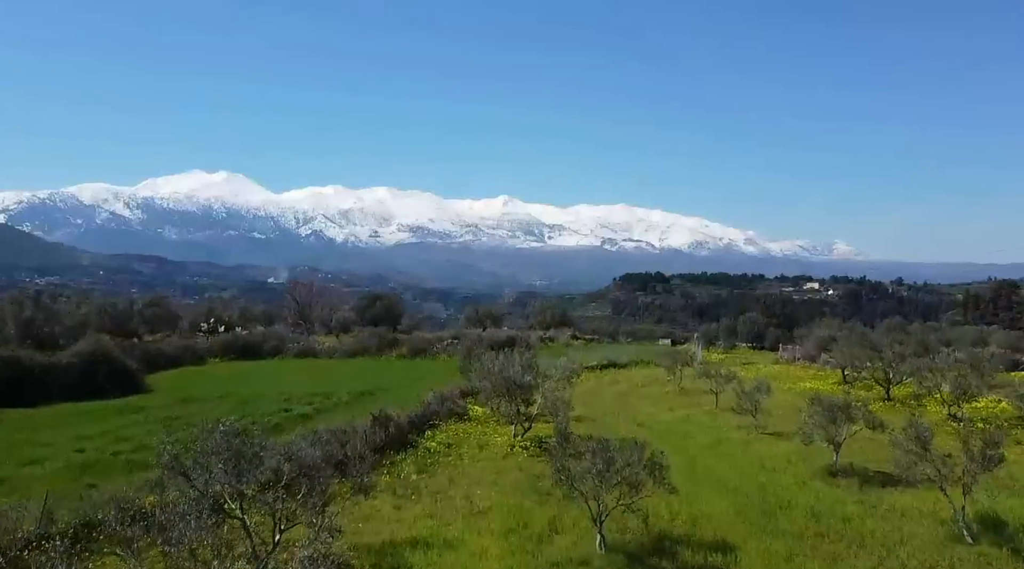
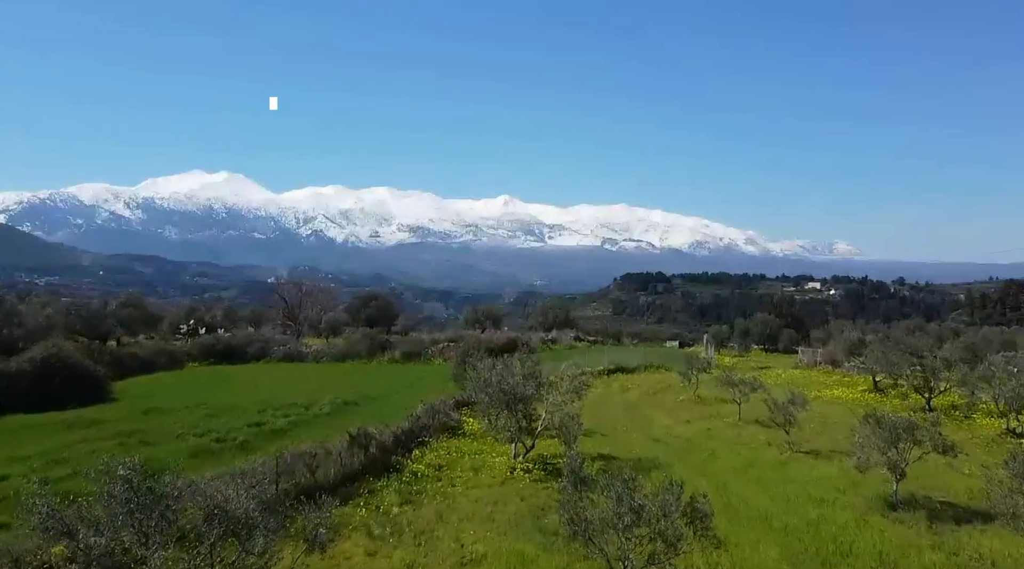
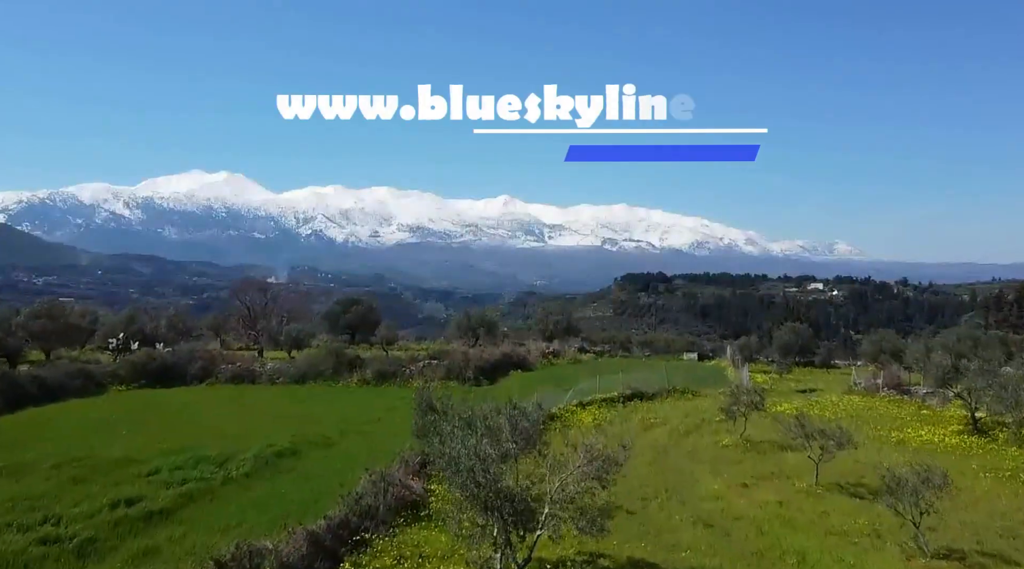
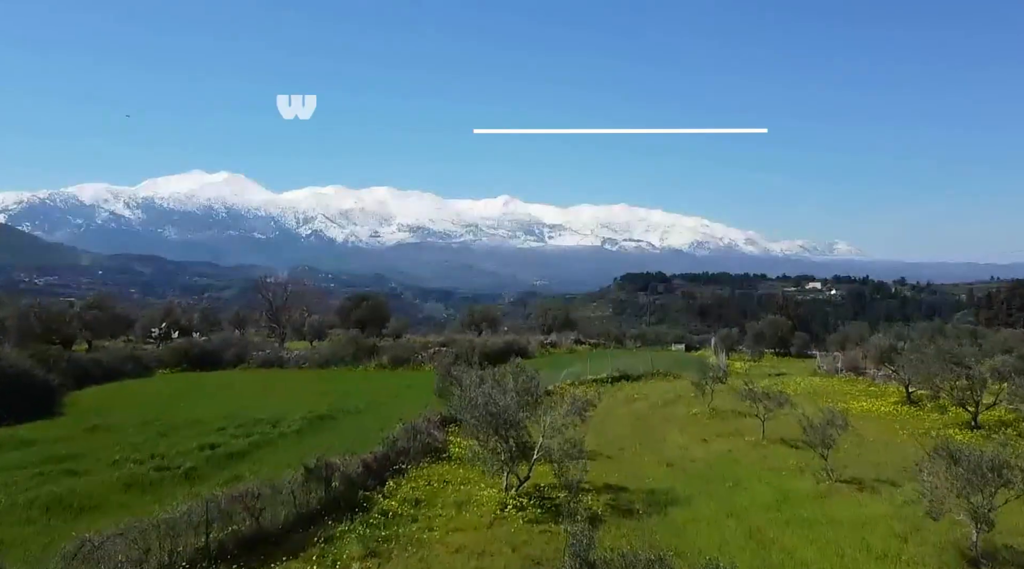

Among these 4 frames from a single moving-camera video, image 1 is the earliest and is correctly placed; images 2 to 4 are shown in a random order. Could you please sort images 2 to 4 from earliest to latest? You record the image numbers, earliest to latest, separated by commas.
2, 4, 3
